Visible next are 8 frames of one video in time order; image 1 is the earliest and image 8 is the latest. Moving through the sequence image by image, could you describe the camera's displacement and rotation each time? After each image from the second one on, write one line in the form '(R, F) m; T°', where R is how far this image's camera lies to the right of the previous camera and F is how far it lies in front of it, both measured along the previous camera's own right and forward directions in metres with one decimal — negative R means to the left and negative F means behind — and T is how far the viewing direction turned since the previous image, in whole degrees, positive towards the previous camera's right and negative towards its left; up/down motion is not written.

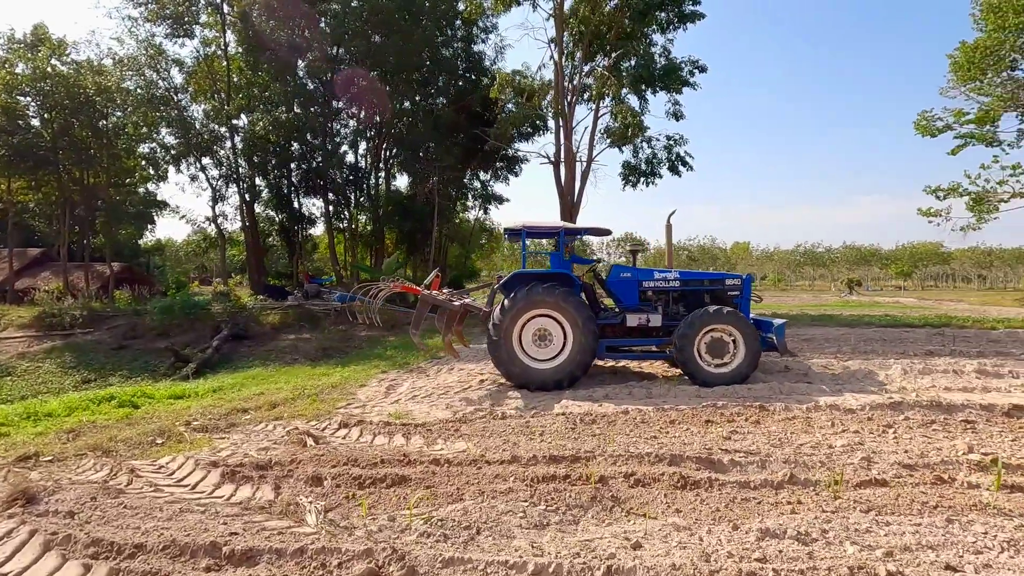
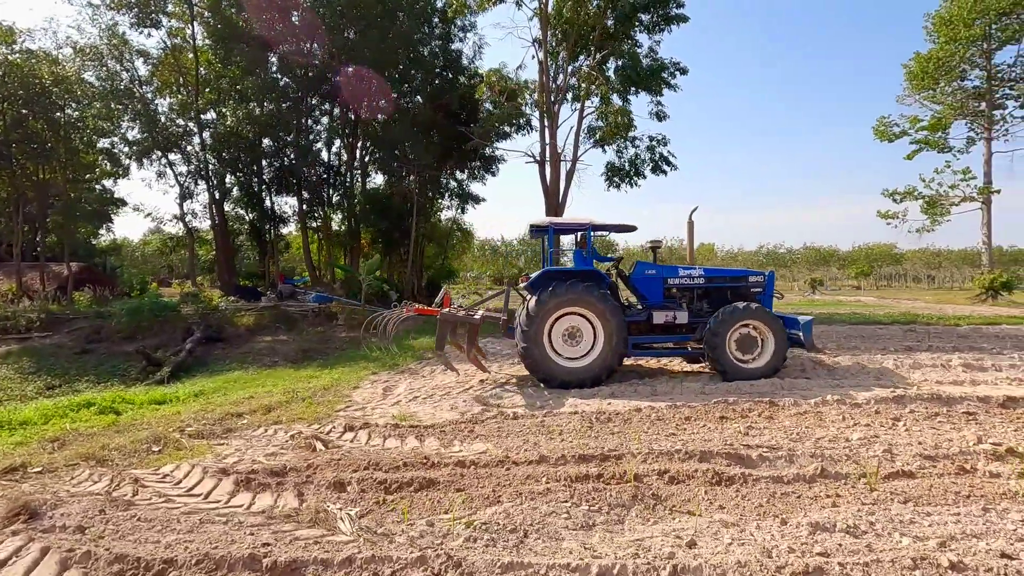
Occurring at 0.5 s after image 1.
(-0.4, +0.1) m; +3°
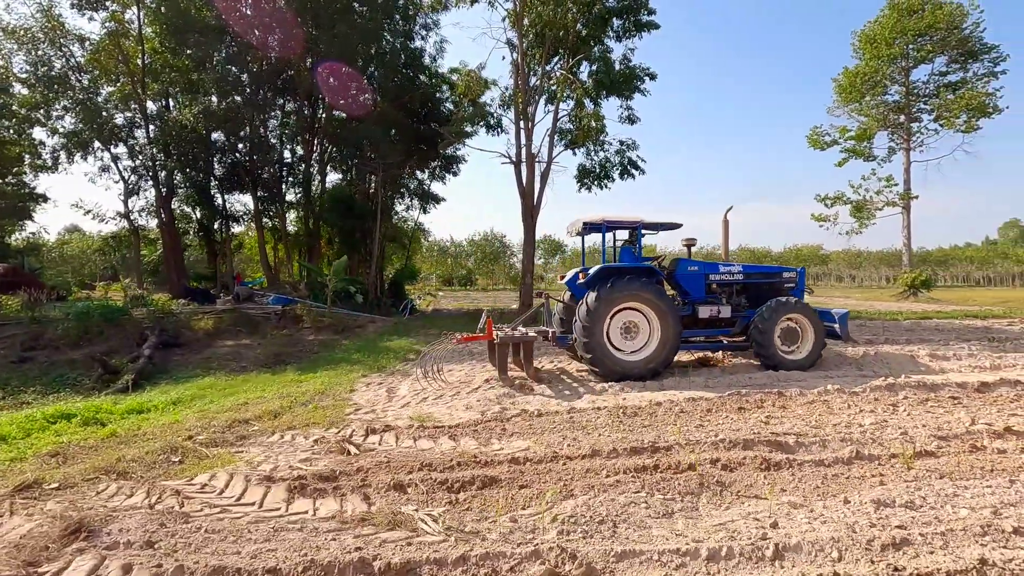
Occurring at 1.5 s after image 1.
(-0.7, 0.0) m; +6°
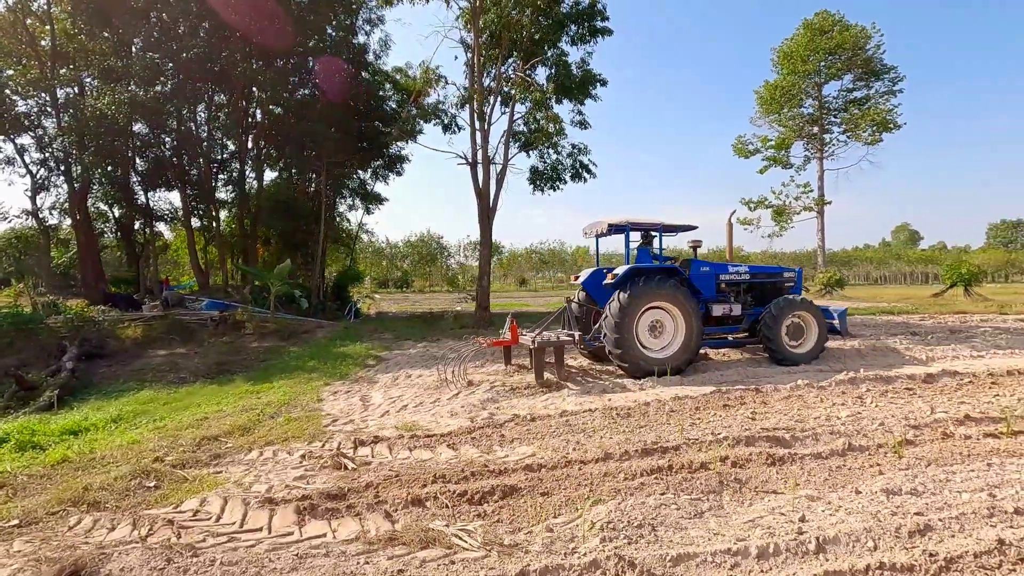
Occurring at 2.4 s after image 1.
(-0.5, +0.1) m; +7°
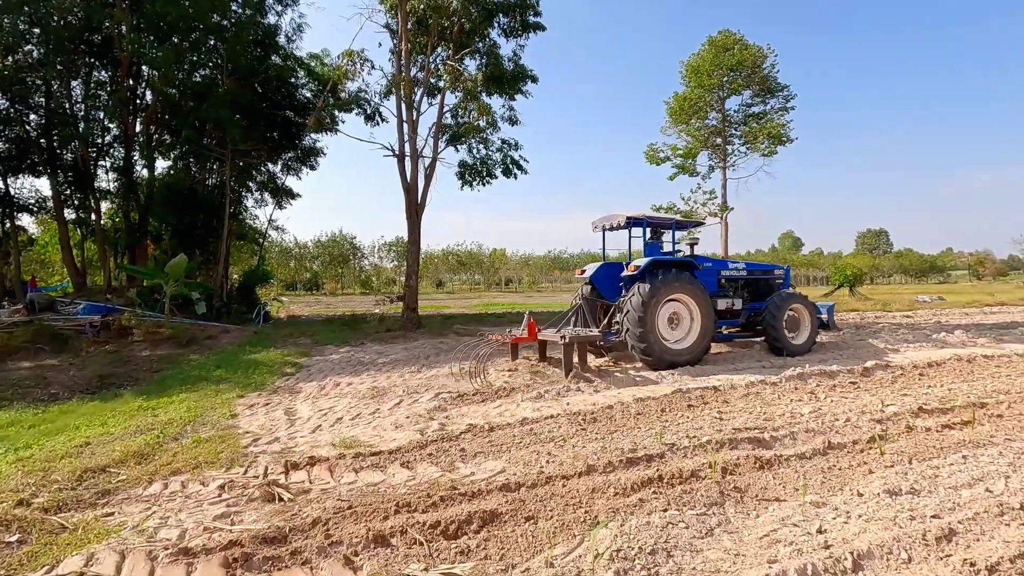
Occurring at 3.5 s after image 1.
(-0.3, +0.4) m; +9°
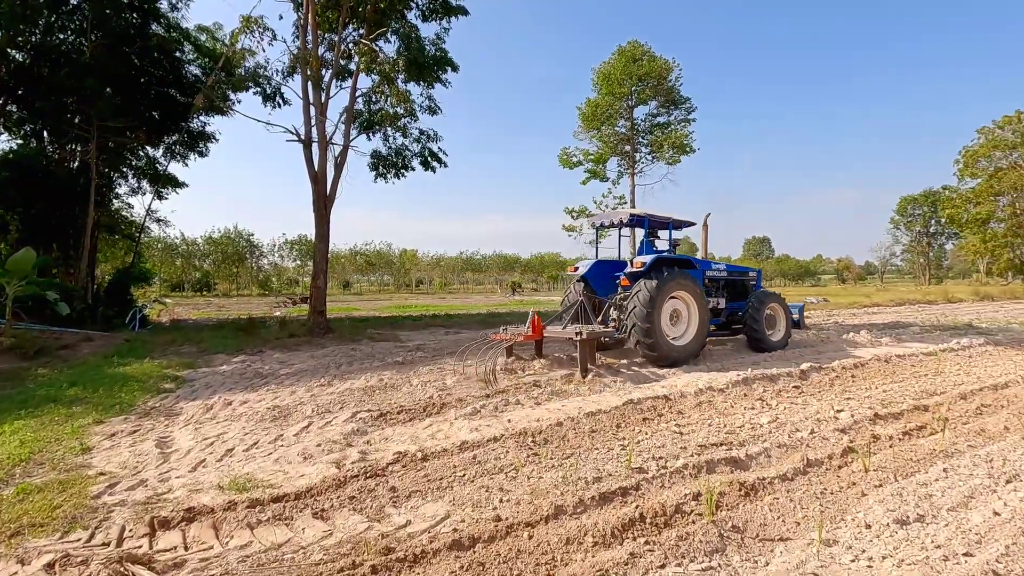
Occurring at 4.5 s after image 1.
(-0.2, +0.6) m; +10°
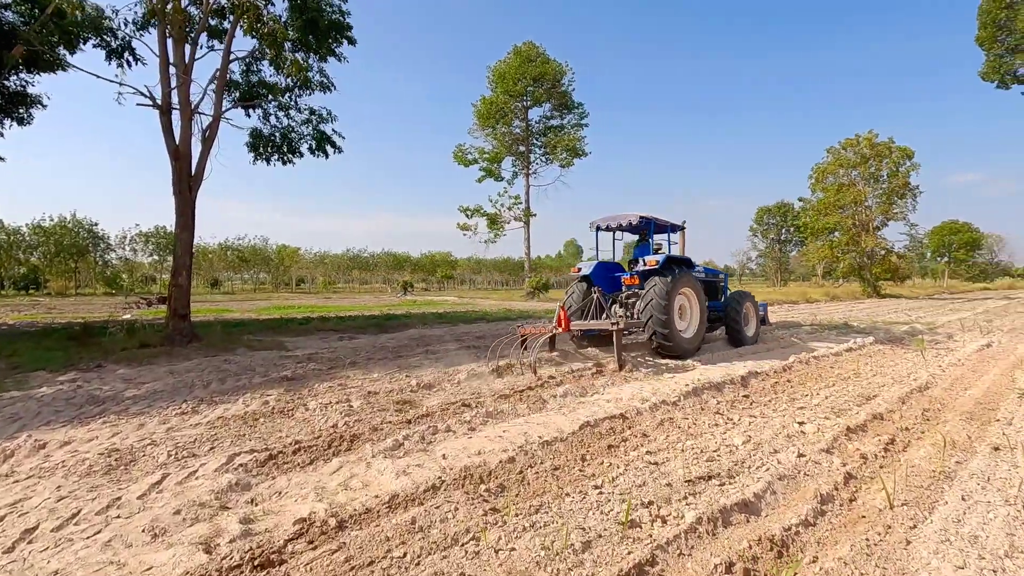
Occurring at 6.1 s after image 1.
(-0.3, +0.8) m; +12°
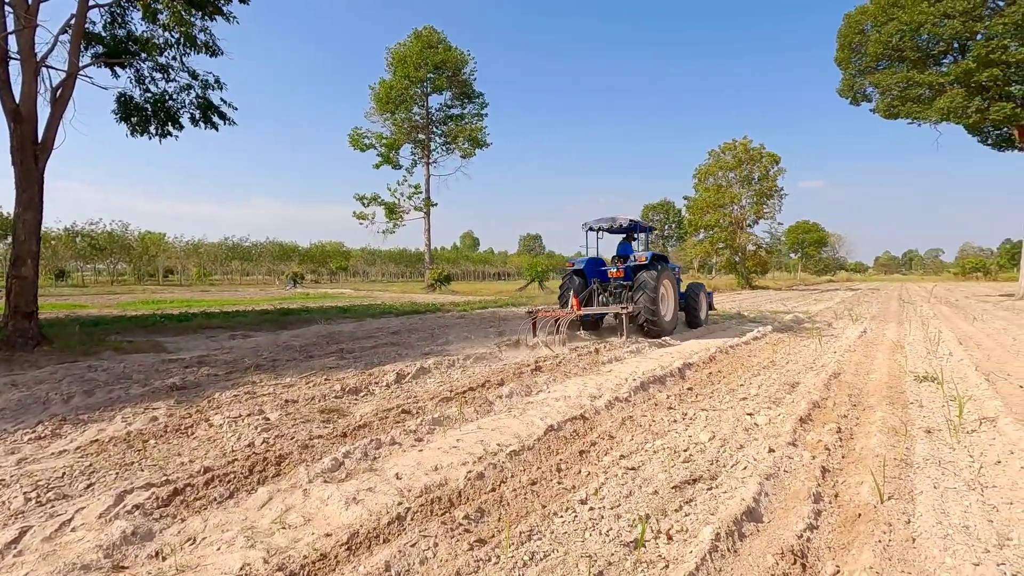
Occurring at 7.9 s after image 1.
(-0.4, +0.4) m; +11°
